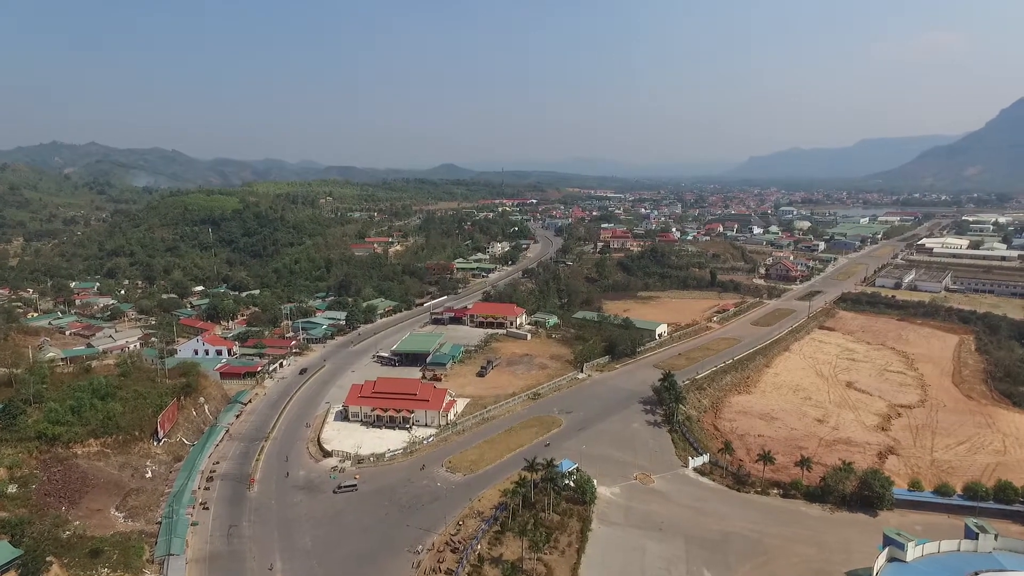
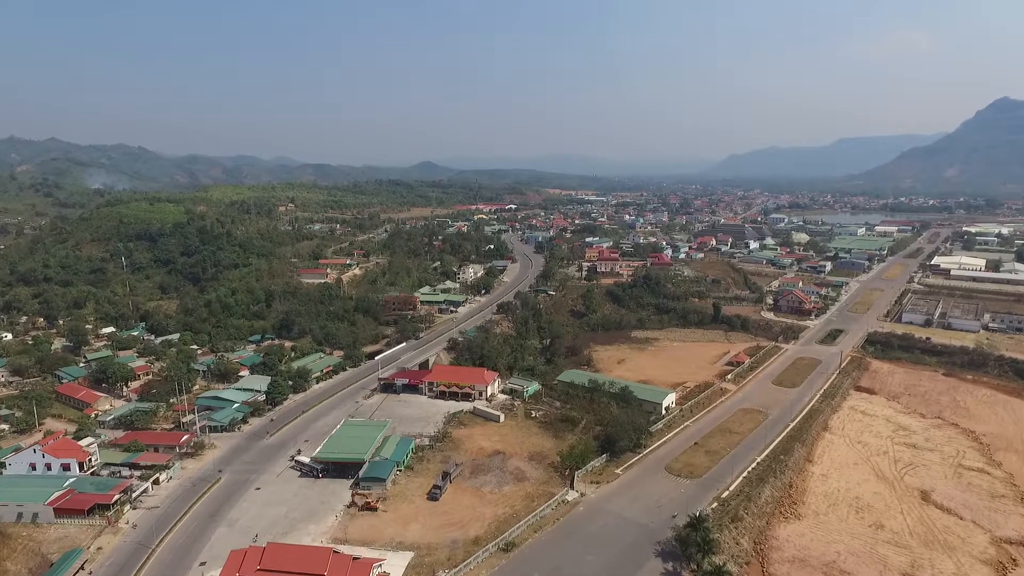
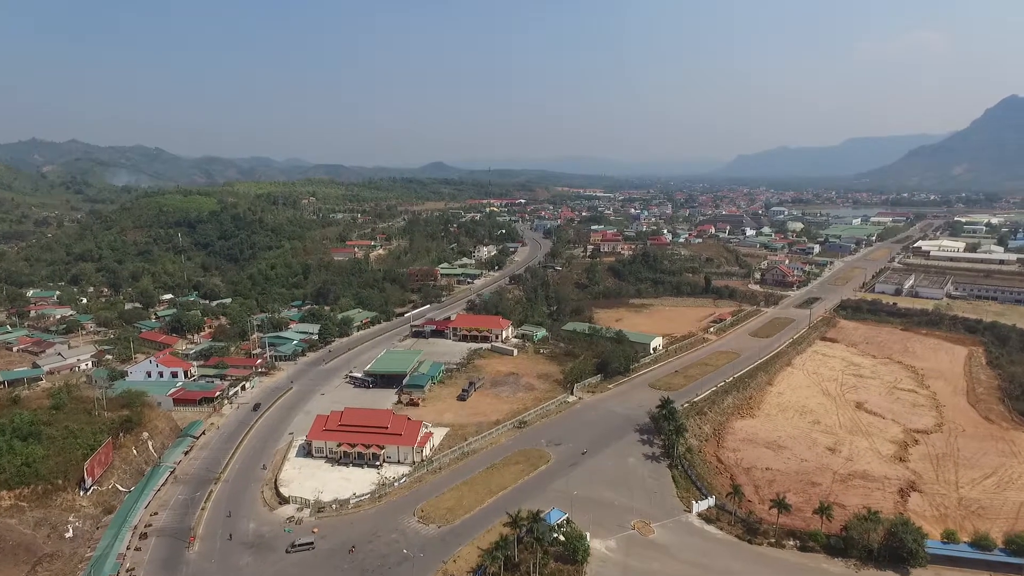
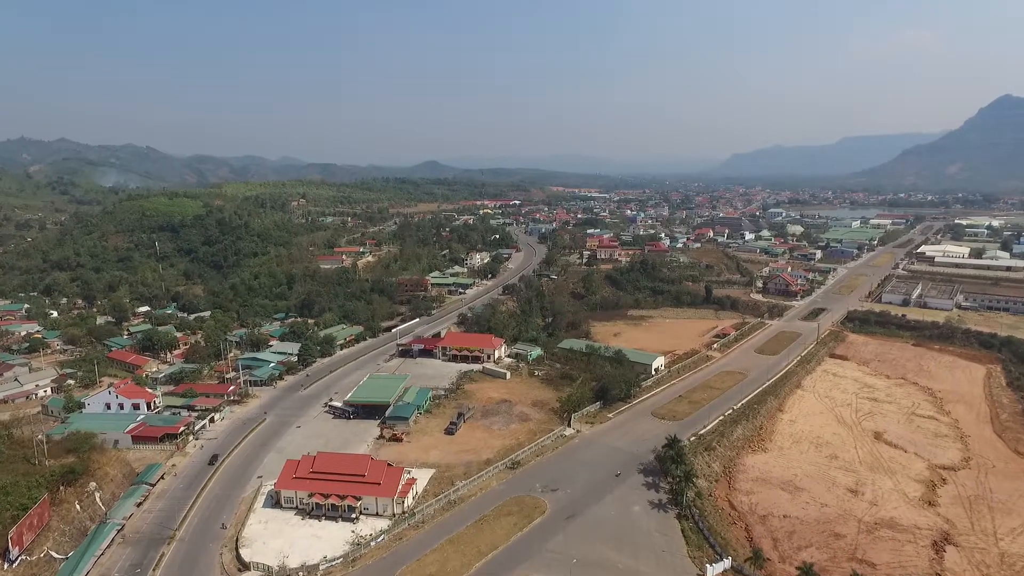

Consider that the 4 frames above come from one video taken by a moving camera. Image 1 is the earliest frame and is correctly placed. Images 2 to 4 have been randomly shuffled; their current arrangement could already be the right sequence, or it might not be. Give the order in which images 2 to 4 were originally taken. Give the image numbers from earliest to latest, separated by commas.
3, 4, 2
